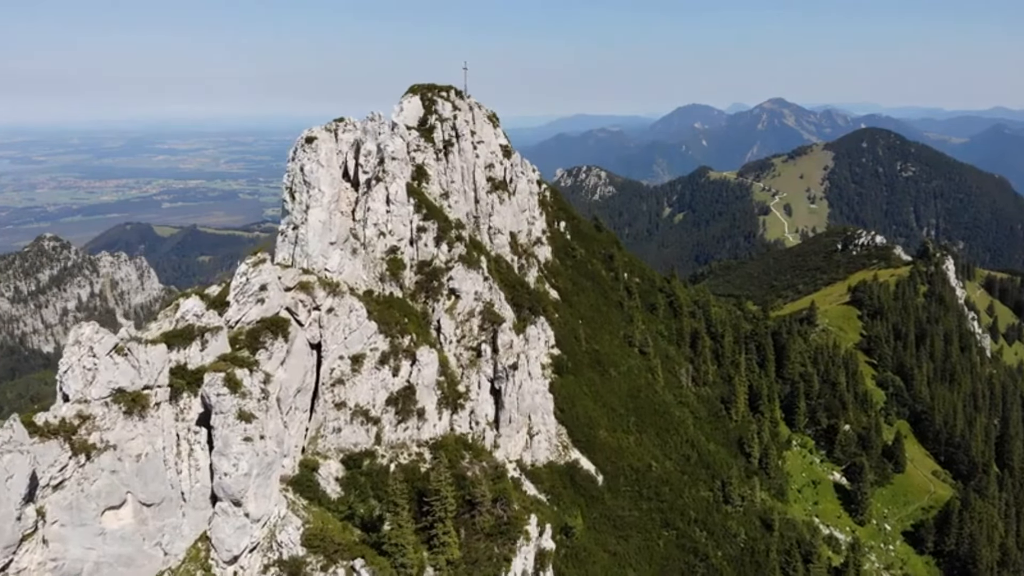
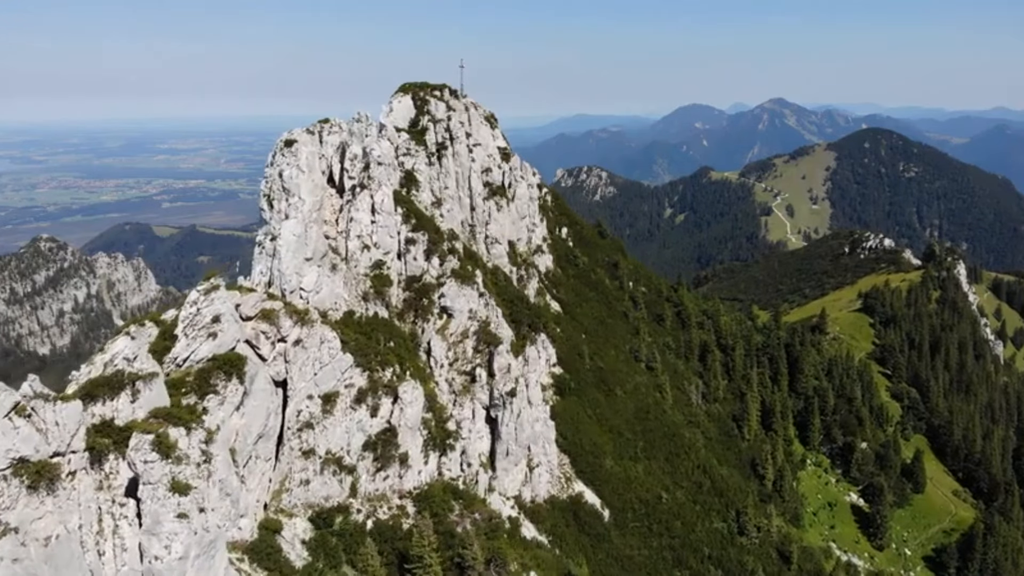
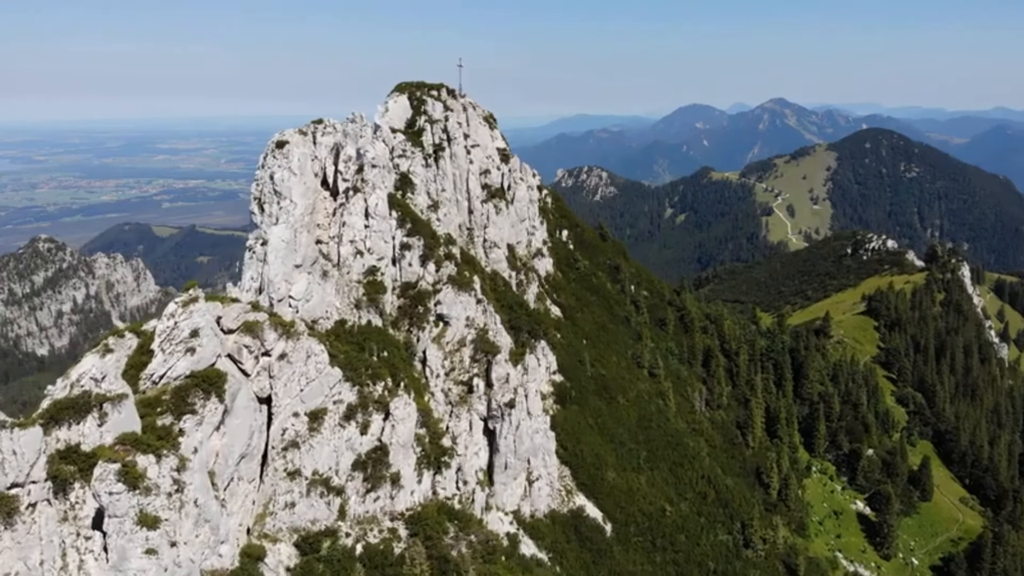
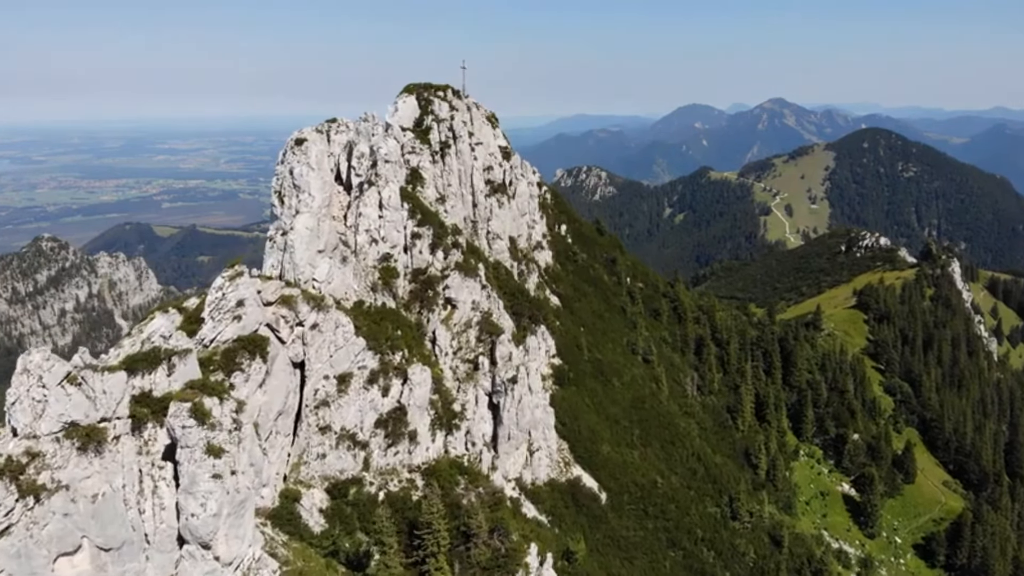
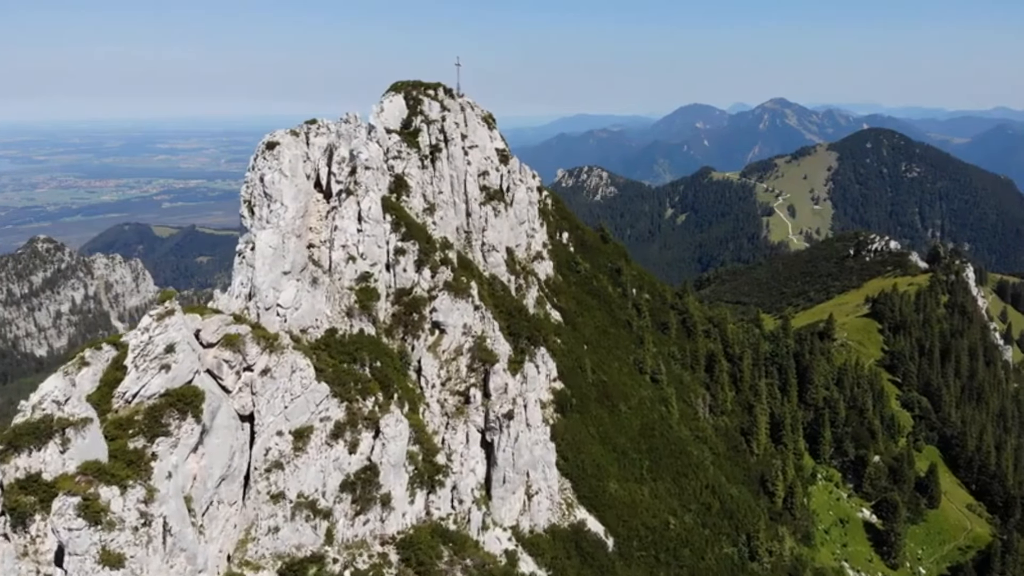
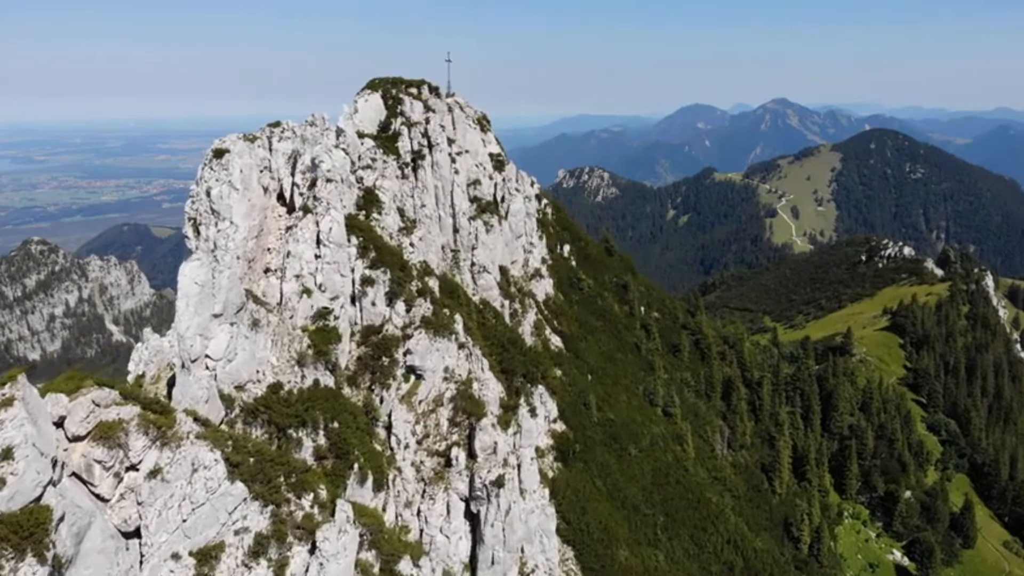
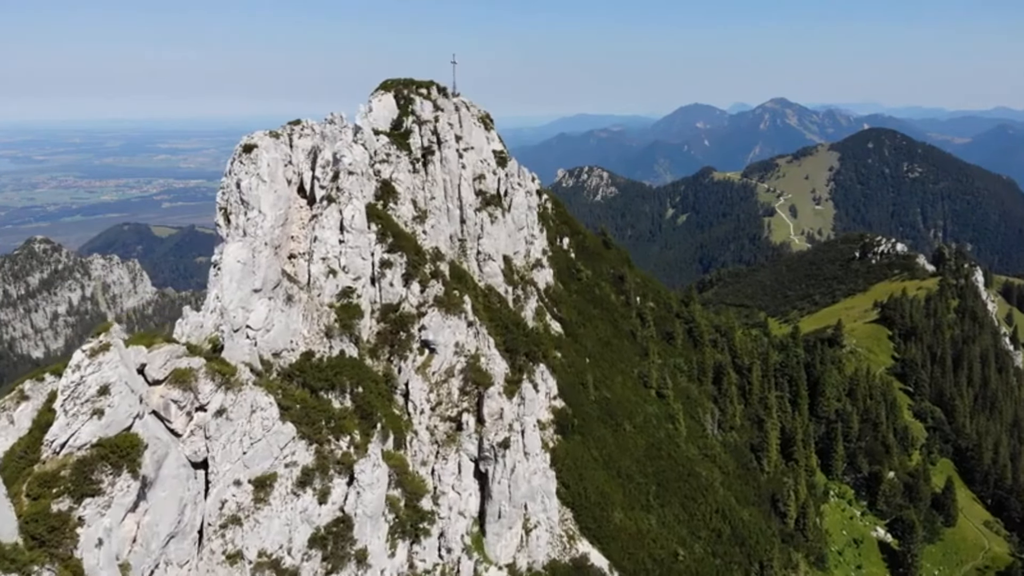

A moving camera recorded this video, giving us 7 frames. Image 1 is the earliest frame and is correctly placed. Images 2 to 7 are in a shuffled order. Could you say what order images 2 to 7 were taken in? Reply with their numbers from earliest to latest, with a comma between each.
4, 2, 3, 5, 7, 6
